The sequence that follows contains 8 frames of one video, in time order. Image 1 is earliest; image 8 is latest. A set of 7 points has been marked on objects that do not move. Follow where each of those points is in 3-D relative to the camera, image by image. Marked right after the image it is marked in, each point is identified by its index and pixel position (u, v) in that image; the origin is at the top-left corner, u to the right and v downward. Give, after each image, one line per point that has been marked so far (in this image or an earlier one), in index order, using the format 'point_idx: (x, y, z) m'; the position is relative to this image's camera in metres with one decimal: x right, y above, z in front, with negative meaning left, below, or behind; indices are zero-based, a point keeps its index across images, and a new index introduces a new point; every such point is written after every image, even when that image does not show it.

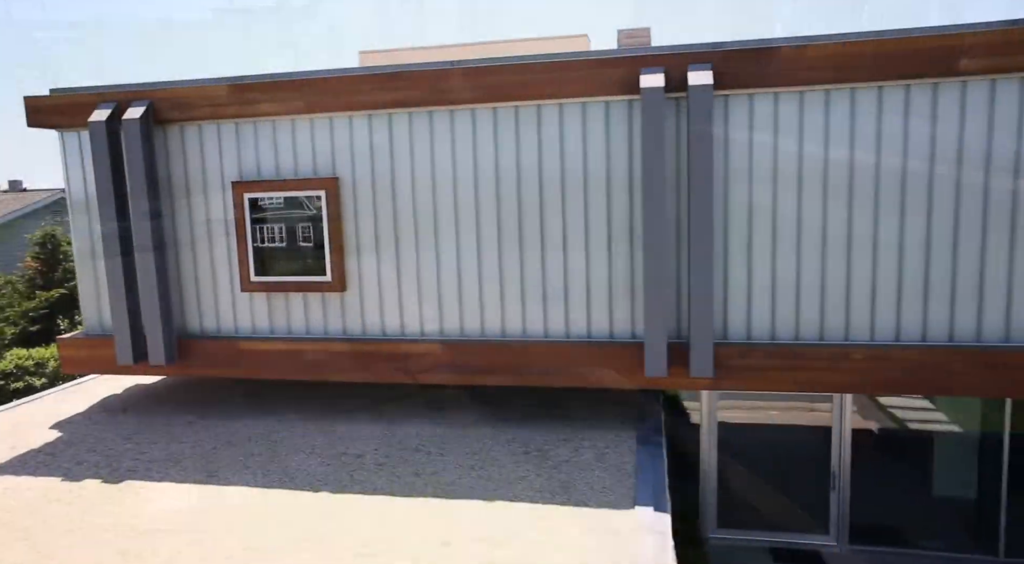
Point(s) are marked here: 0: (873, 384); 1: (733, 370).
0: (+3.2, -0.9, +6.2) m
1: (+2.0, -0.8, +6.4) m
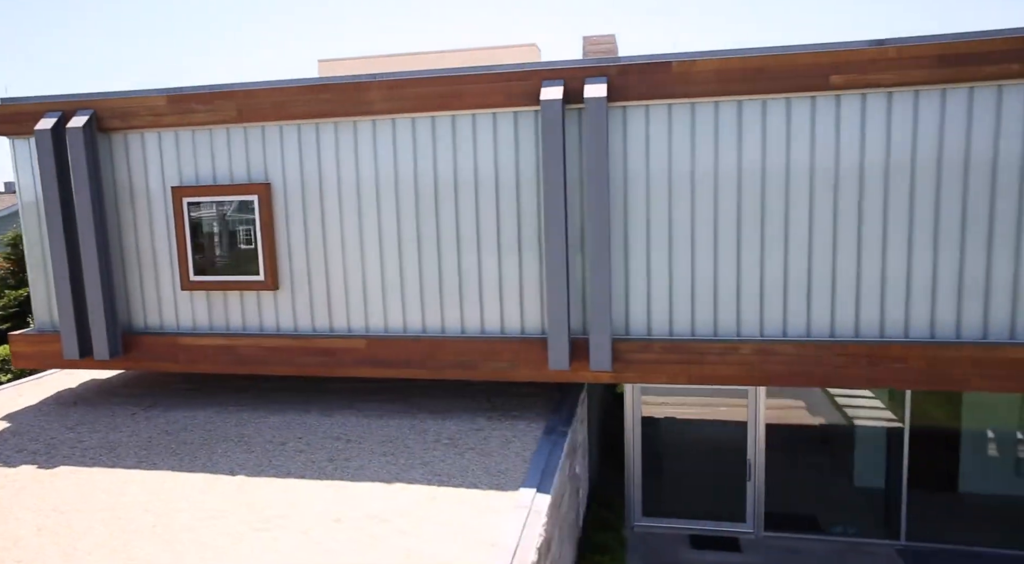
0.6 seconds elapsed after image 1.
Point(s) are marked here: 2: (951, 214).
0: (+2.3, -0.9, +6.6) m
1: (+1.2, -0.8, +6.8) m
2: (+3.9, +0.6, +6.3) m
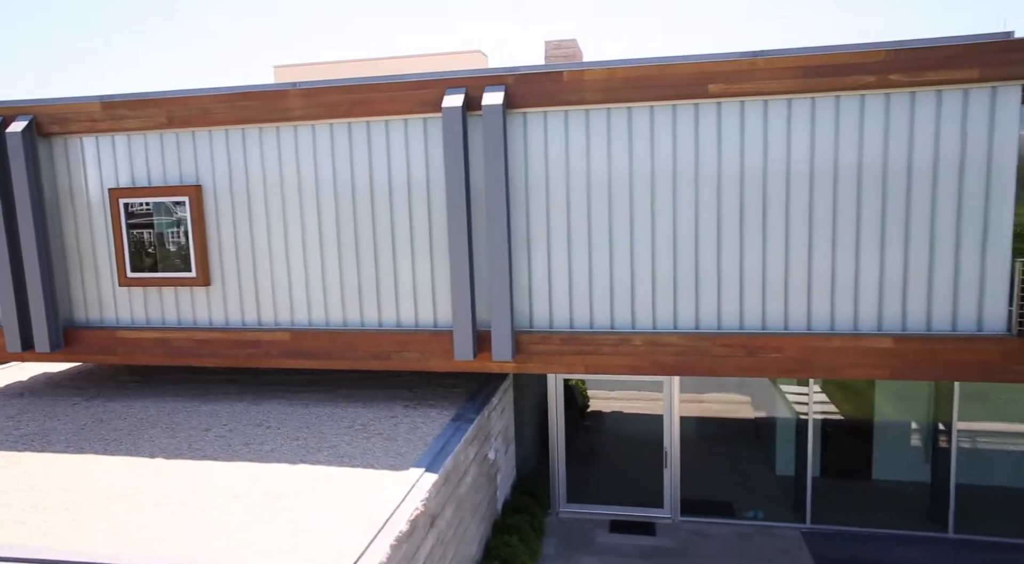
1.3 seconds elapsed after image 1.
0: (+1.4, -0.8, +7.1) m
1: (+0.2, -0.7, +7.3) m
2: (+2.9, +0.6, +6.7) m
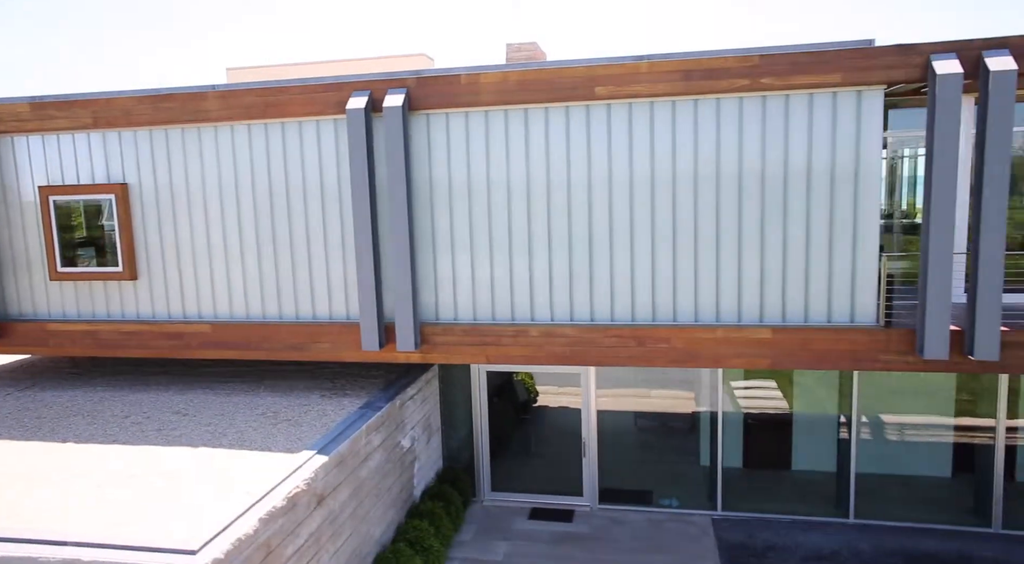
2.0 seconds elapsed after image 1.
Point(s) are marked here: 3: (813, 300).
0: (+0.4, -0.8, +7.4) m
1: (-0.8, -0.7, +7.6) m
2: (+1.9, +0.7, +7.1) m
3: (+3.0, -0.2, +6.9) m
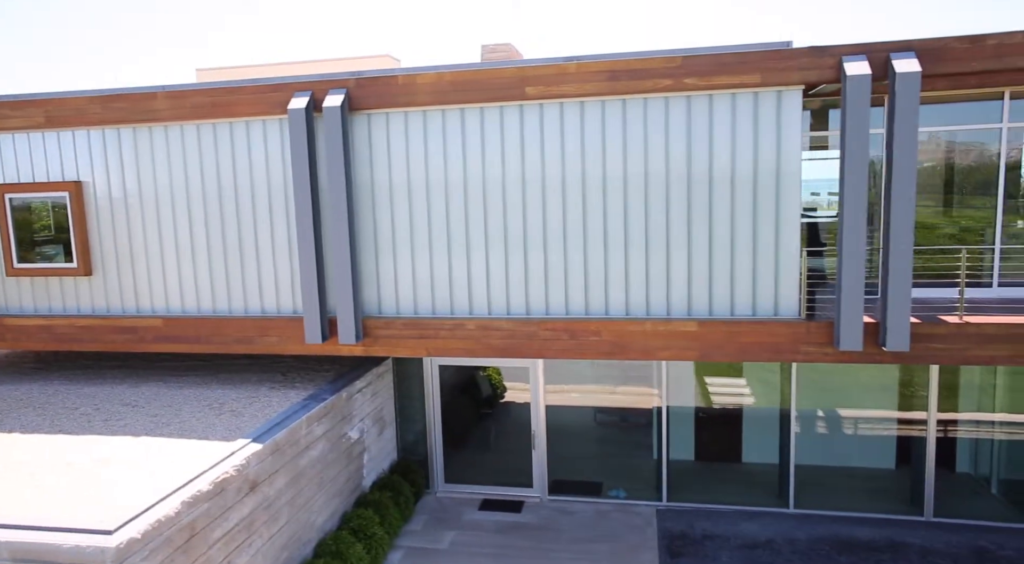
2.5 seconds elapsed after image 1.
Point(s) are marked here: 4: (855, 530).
0: (-0.3, -0.7, +7.7) m
1: (-1.5, -0.6, +7.8) m
2: (+1.3, +0.8, +7.3) m
3: (+2.3, -0.1, +7.2) m
4: (+4.1, -3.0, +8.6) m
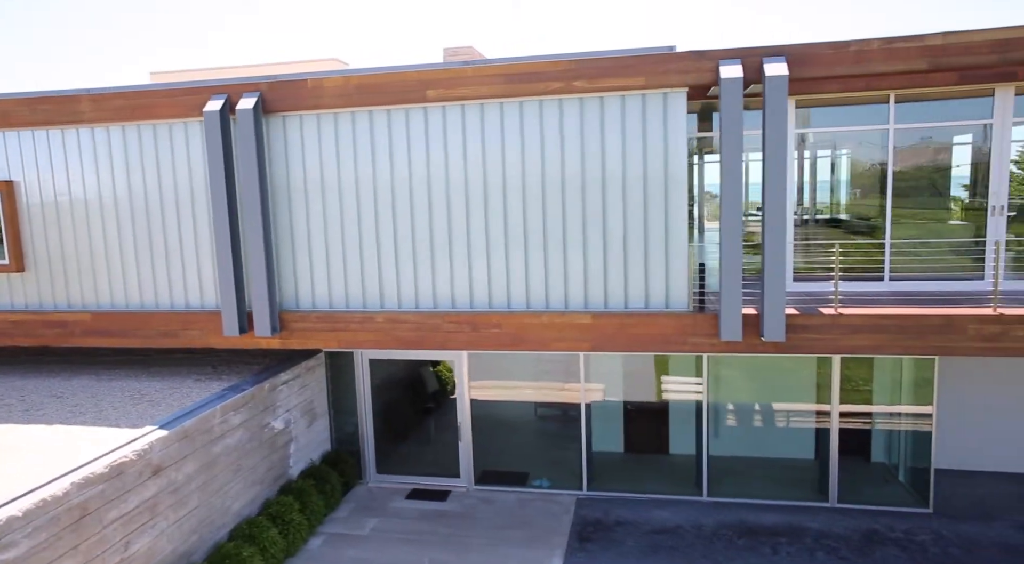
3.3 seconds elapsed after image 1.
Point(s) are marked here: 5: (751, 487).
0: (-1.3, -0.7, +8.0) m
1: (-2.5, -0.6, +8.2) m
2: (+0.2, +0.8, +7.6) m
3: (+1.3, -0.1, +7.5) m
4: (+3.1, -2.9, +8.9) m
5: (+3.3, -2.8, +9.7) m
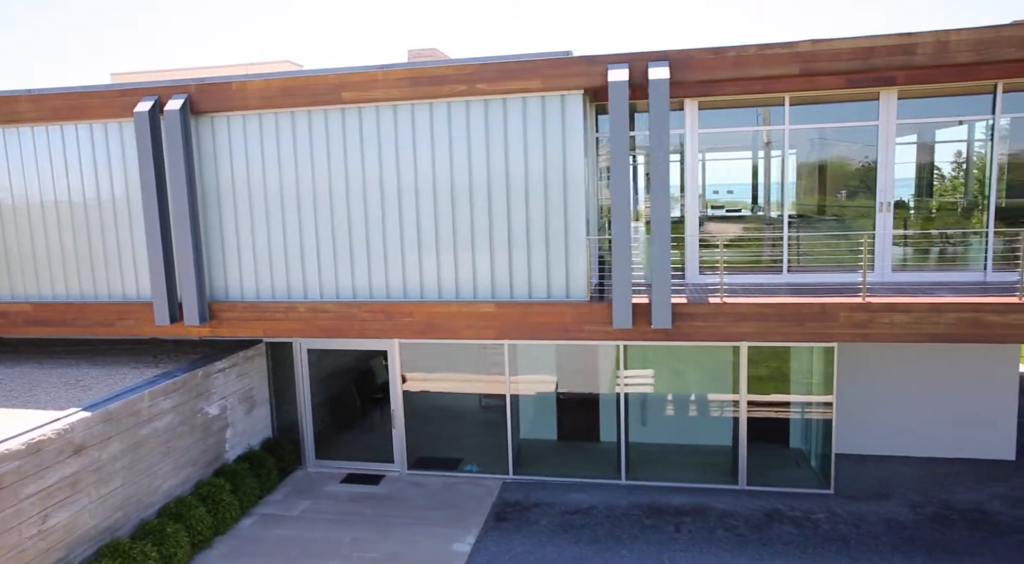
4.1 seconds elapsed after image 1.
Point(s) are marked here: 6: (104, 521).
0: (-2.3, -0.6, +8.4) m
1: (-3.5, -0.5, +8.6) m
2: (-0.8, +0.9, +8.1) m
3: (+0.3, 0.0, +7.9) m
4: (+2.1, -2.8, +9.4) m
5: (+2.3, -2.7, +10.2) m
6: (-4.3, -2.5, +7.4) m
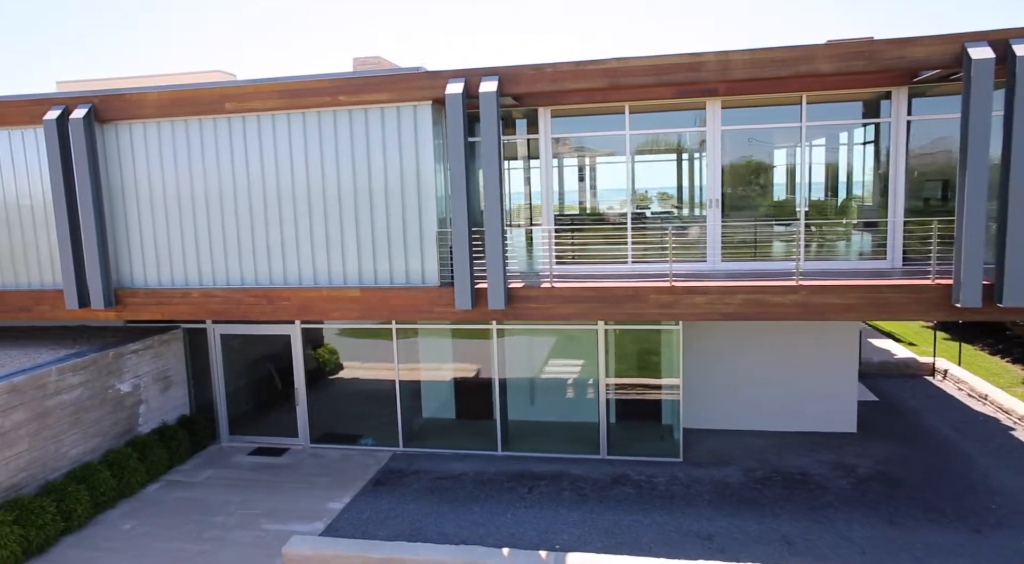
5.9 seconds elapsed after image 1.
0: (-4.1, -0.4, +9.5) m
1: (-5.2, -0.3, +9.6) m
2: (-2.5, +1.1, +9.1) m
3: (-1.5, +0.2, +9.0) m
4: (+0.4, -2.7, +10.4) m
5: (+0.5, -2.6, +11.2) m
6: (-6.0, -2.4, +8.5) m
